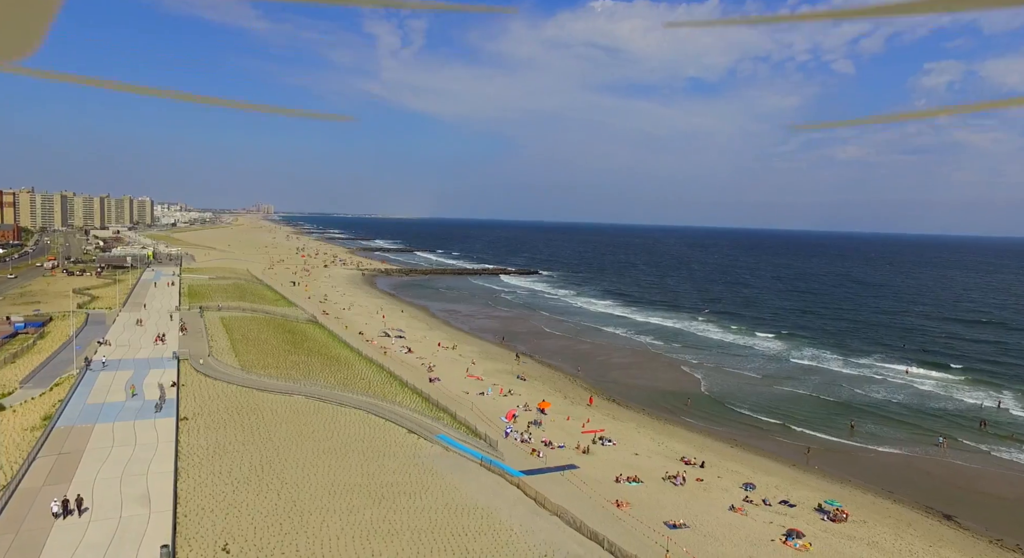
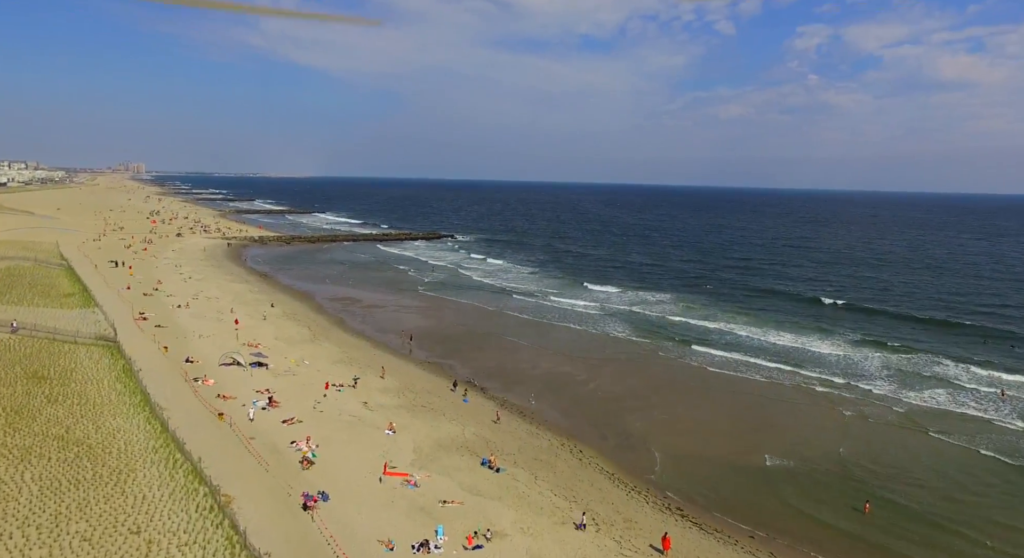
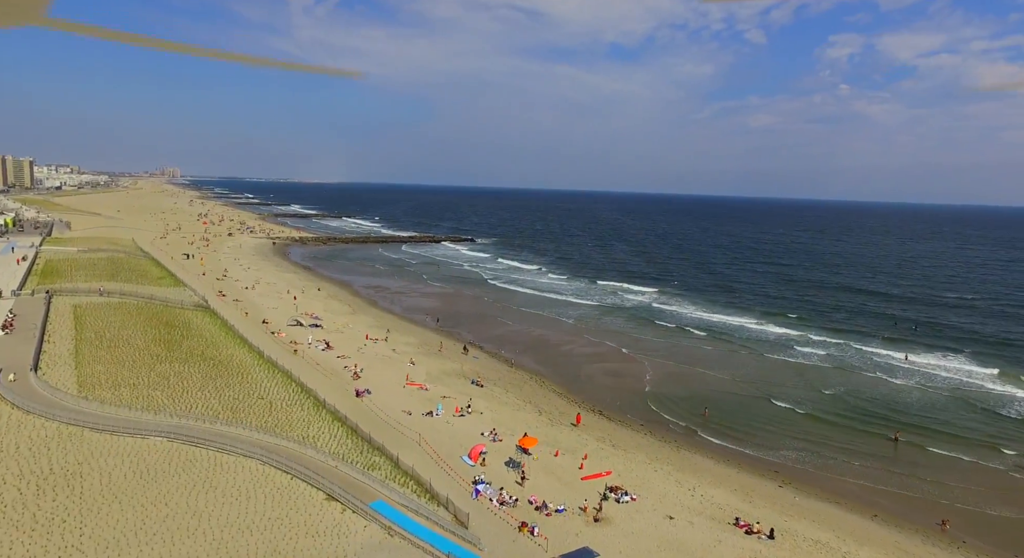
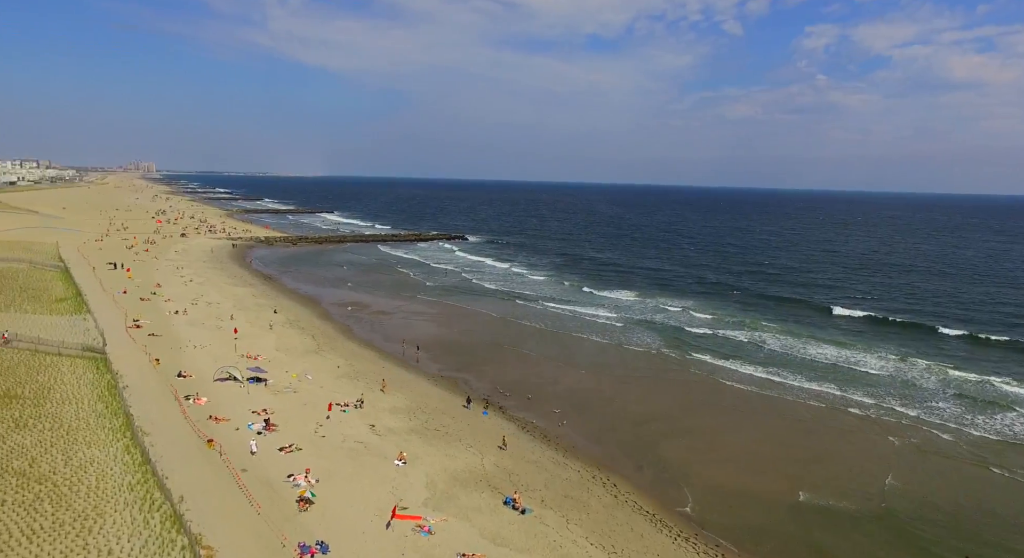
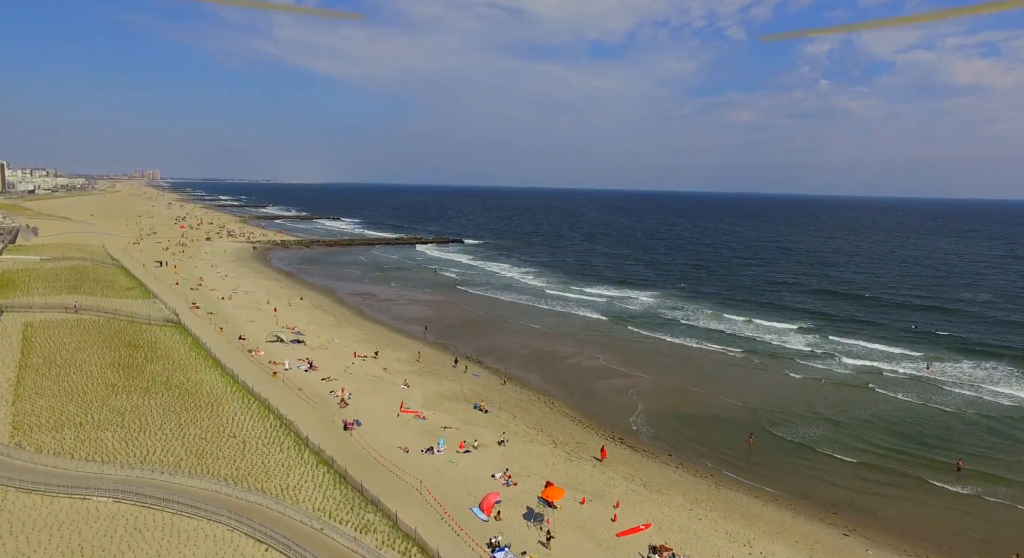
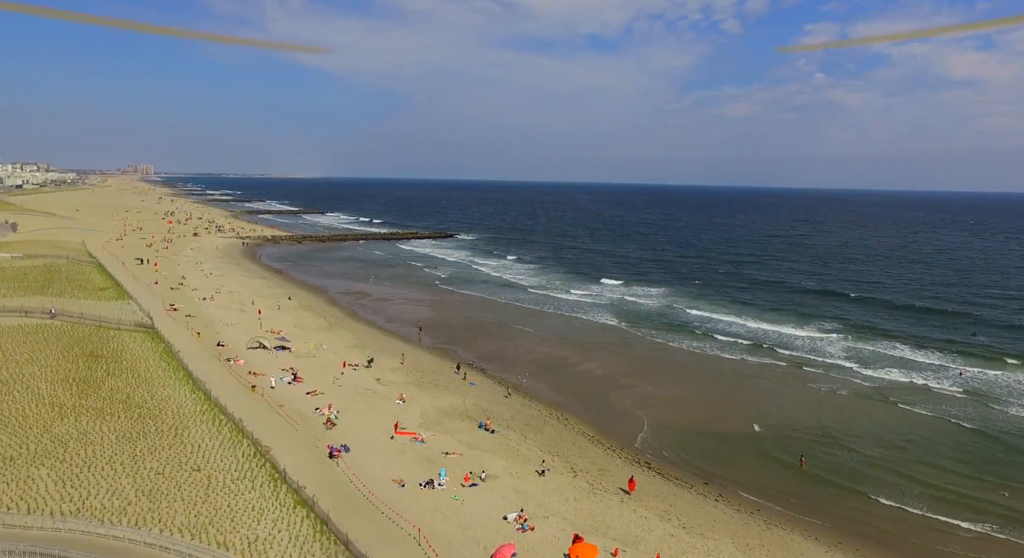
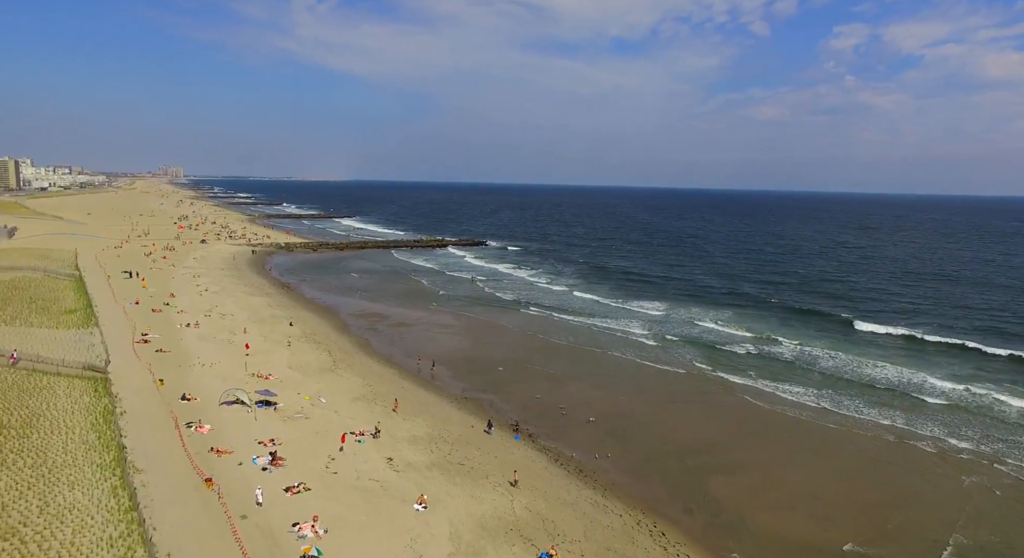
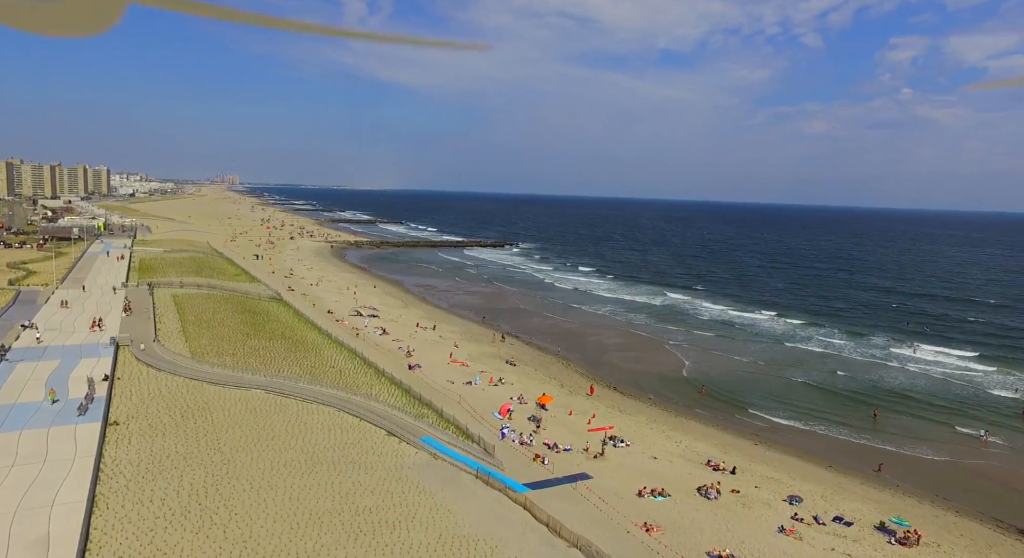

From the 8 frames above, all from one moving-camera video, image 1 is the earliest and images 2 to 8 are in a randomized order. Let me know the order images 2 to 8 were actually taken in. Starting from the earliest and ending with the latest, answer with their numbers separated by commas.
8, 3, 5, 6, 2, 4, 7
